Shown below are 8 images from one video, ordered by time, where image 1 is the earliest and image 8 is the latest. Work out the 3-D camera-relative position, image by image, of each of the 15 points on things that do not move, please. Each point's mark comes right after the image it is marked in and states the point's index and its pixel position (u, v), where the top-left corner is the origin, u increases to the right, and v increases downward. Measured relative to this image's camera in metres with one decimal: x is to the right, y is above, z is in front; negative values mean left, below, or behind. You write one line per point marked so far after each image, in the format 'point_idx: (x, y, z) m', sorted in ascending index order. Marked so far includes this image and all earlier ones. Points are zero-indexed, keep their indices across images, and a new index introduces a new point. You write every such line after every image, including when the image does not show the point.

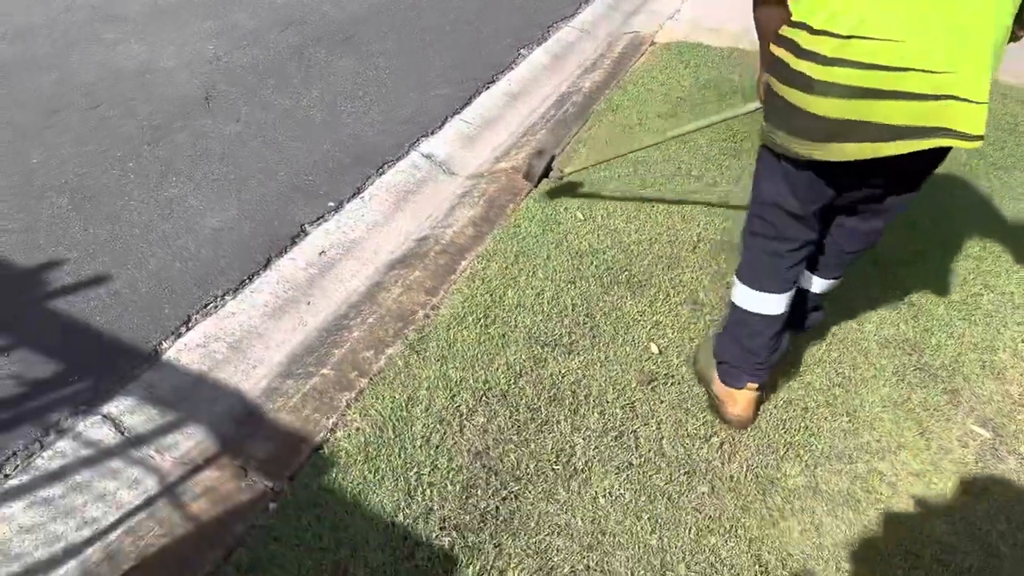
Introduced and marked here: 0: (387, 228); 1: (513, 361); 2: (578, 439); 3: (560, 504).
0: (-0.5, +0.2, +3.3) m
1: (0.0, -0.2, +2.4) m
2: (+0.2, -0.4, +2.2) m
3: (+0.1, -0.5, +2.0) m
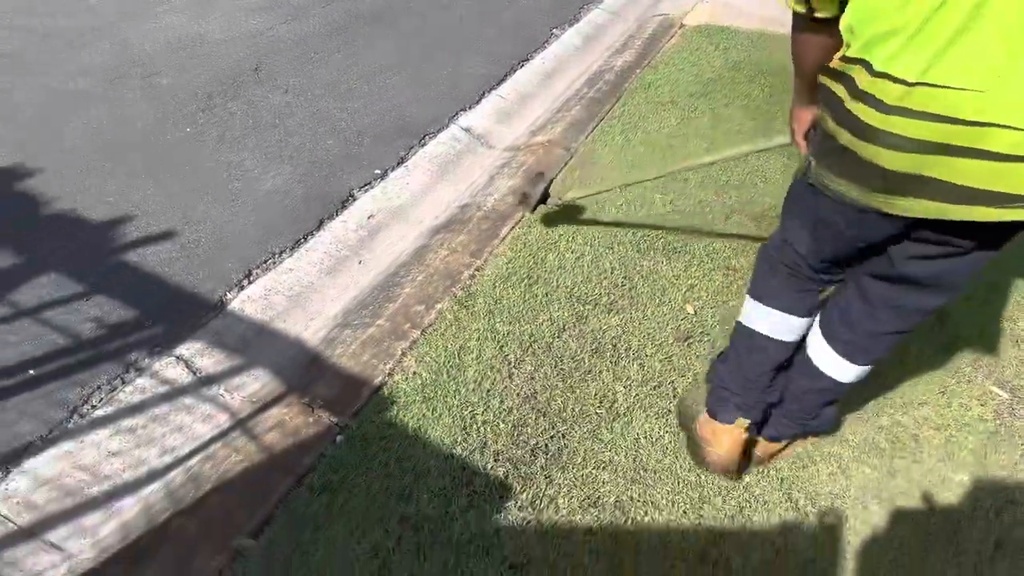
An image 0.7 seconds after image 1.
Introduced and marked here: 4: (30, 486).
0: (-0.4, +0.4, +3.4) m
1: (+0.1, -0.1, +2.6) m
2: (+0.3, -0.3, +2.3) m
3: (+0.3, -0.4, +2.1) m
4: (-1.2, -0.5, +2.0) m
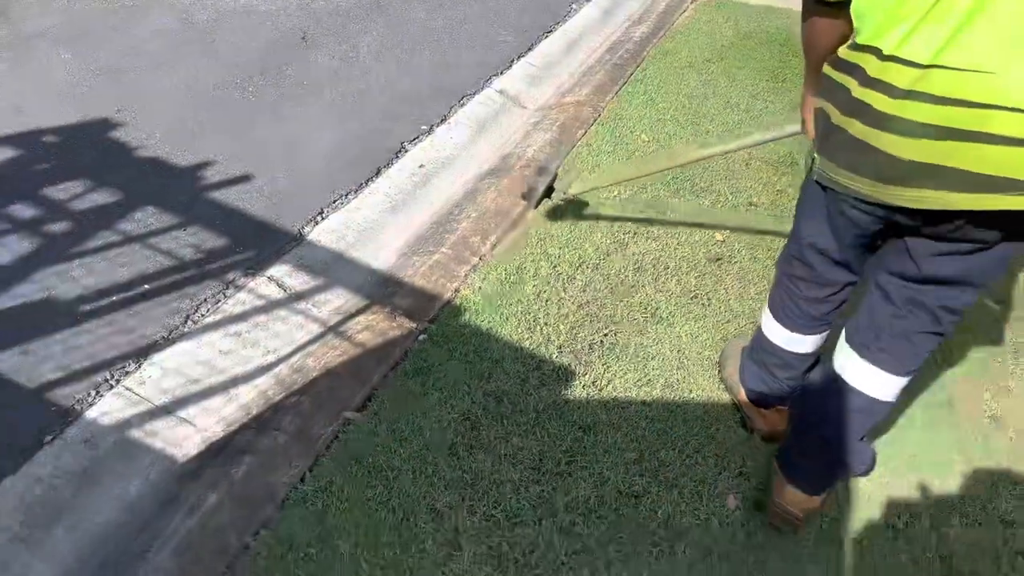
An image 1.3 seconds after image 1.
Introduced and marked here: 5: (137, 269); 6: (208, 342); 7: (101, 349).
0: (-0.2, +0.7, +3.8) m
1: (+0.3, +0.2, +2.9) m
2: (+0.5, 0.0, +2.6) m
3: (+0.4, -0.2, +2.5) m
4: (-1.0, -0.3, +2.3) m
5: (-1.2, +0.1, +2.6) m
6: (-0.9, -0.2, +2.4) m
7: (-1.2, -0.2, +2.3) m
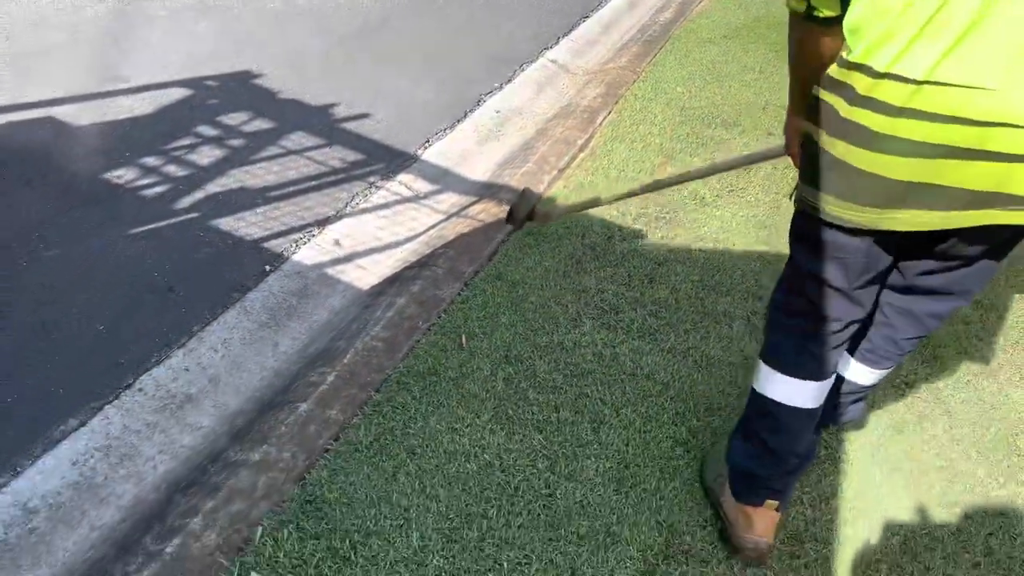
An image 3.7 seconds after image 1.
0: (+0.1, +1.1, +4.6) m
1: (+0.7, +0.6, +3.7) m
2: (+0.8, +0.4, +3.4) m
3: (+0.8, +0.3, +3.3) m
4: (-0.7, +0.2, +3.1) m
5: (-0.9, +0.5, +3.4) m
6: (-0.6, +0.3, +3.2) m
7: (-0.9, +0.3, +3.1) m
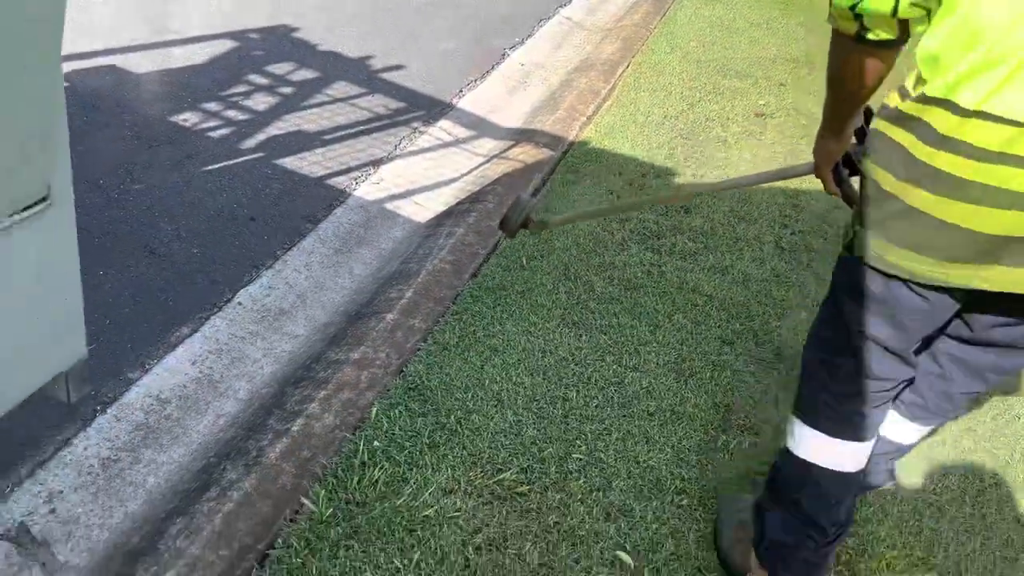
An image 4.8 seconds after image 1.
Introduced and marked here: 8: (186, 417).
0: (+0.3, +1.4, +4.8) m
1: (+0.8, +0.9, +4.0) m
2: (+1.0, +0.7, +3.7) m
3: (+0.9, +0.6, +3.5) m
4: (-0.5, +0.5, +3.3) m
5: (-0.7, +0.8, +3.7) m
6: (-0.4, +0.5, +3.5) m
7: (-0.7, +0.5, +3.3) m
8: (-0.9, -0.3, +2.1) m
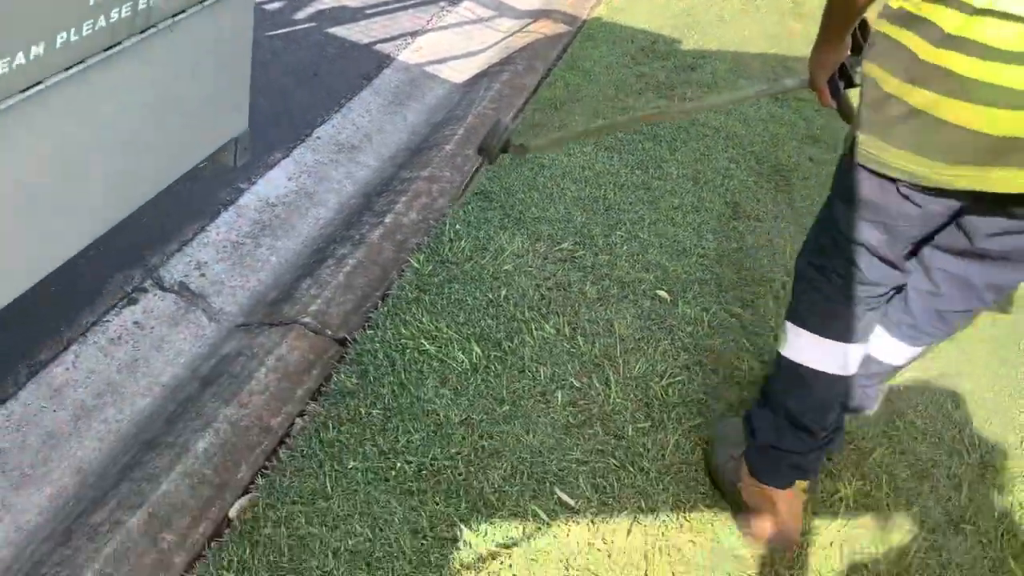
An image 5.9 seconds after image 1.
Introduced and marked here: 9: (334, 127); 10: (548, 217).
0: (+0.3, +2.2, +5.1) m
1: (+0.9, +1.6, +4.4) m
2: (+1.1, +1.4, +4.1) m
3: (+1.0, +1.3, +4.0) m
4: (-0.4, +1.1, +3.7) m
5: (-0.6, +1.5, +4.0) m
6: (-0.3, +1.2, +3.9) m
7: (-0.6, +1.2, +3.7) m
8: (-0.7, +0.2, +2.6) m
9: (-0.7, +0.6, +3.0) m
10: (+0.1, +0.2, +2.5) m
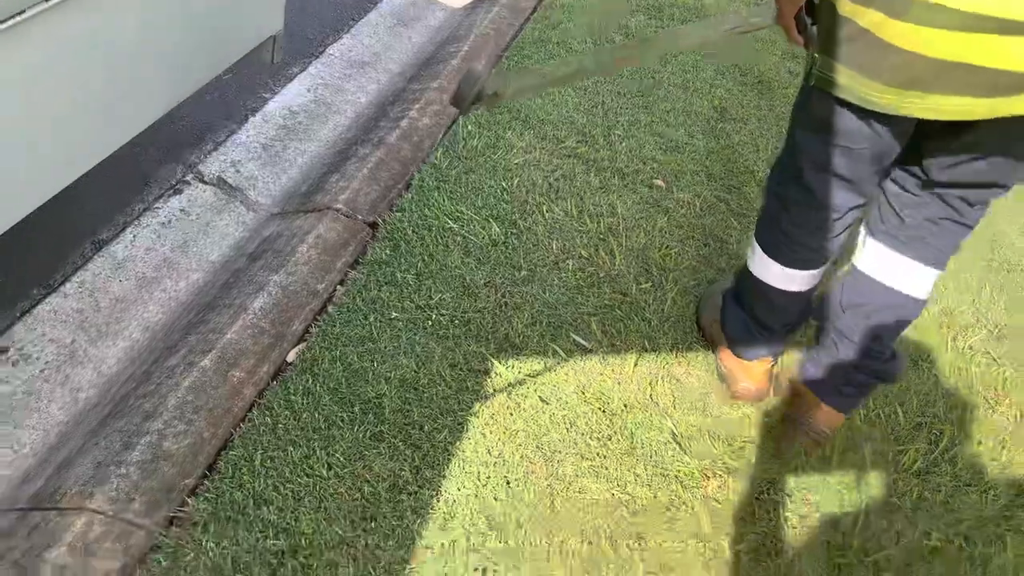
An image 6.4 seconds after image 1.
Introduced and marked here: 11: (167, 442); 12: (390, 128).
0: (+0.3, +2.6, +5.3) m
1: (+0.9, +2.1, +4.5) m
2: (+1.0, +1.8, +4.3) m
3: (+1.0, +1.7, +4.1) m
4: (-0.4, +1.5, +3.9) m
5: (-0.7, +1.9, +4.2) m
6: (-0.3, +1.6, +4.0) m
7: (-0.6, +1.6, +3.9) m
8: (-0.7, +0.6, +2.8) m
9: (-0.7, +1.0, +3.2) m
10: (+0.1, +0.6, +2.7) m
11: (-0.7, -0.3, +1.6) m
12: (-0.4, +0.5, +2.7) m
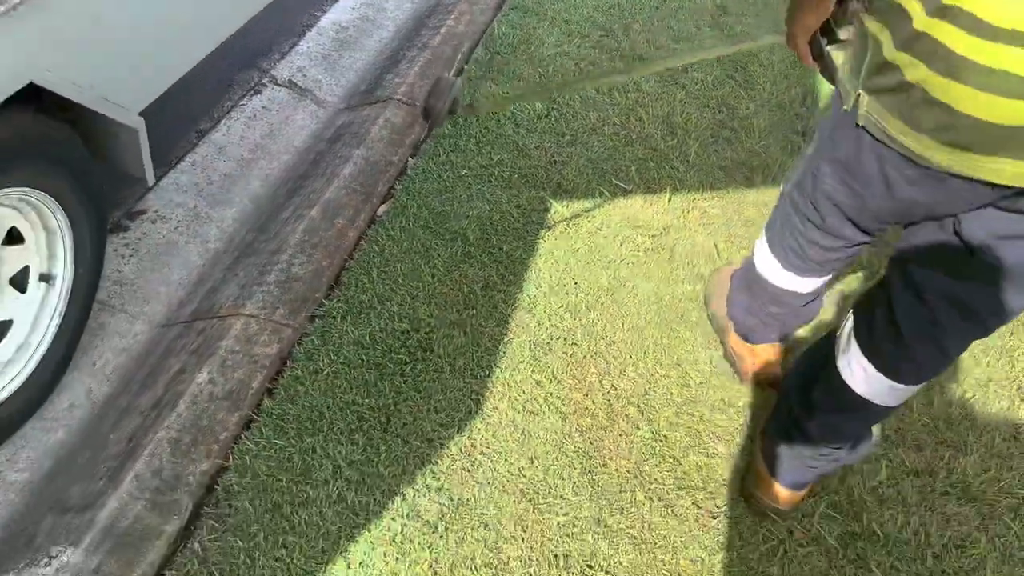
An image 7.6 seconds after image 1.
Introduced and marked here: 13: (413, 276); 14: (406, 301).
0: (+0.2, +3.2, +5.5) m
1: (+0.9, +2.6, +4.8) m
2: (+1.1, +2.4, +4.6) m
3: (+1.0, +2.2, +4.4) m
4: (-0.4, +2.0, +4.2) m
5: (-0.6, +2.3, +4.4) m
6: (-0.3, +2.1, +4.3) m
7: (-0.6, +2.0, +4.2) m
8: (-0.6, +1.0, +3.1) m
9: (-0.6, +1.4, +3.5) m
10: (+0.2, +1.0, +3.0) m
11: (-0.5, 0.0, +2.0) m
12: (-0.3, +1.0, +3.0) m
13: (-0.2, 0.0, +2.0) m
14: (-0.3, 0.0, +1.9) m
